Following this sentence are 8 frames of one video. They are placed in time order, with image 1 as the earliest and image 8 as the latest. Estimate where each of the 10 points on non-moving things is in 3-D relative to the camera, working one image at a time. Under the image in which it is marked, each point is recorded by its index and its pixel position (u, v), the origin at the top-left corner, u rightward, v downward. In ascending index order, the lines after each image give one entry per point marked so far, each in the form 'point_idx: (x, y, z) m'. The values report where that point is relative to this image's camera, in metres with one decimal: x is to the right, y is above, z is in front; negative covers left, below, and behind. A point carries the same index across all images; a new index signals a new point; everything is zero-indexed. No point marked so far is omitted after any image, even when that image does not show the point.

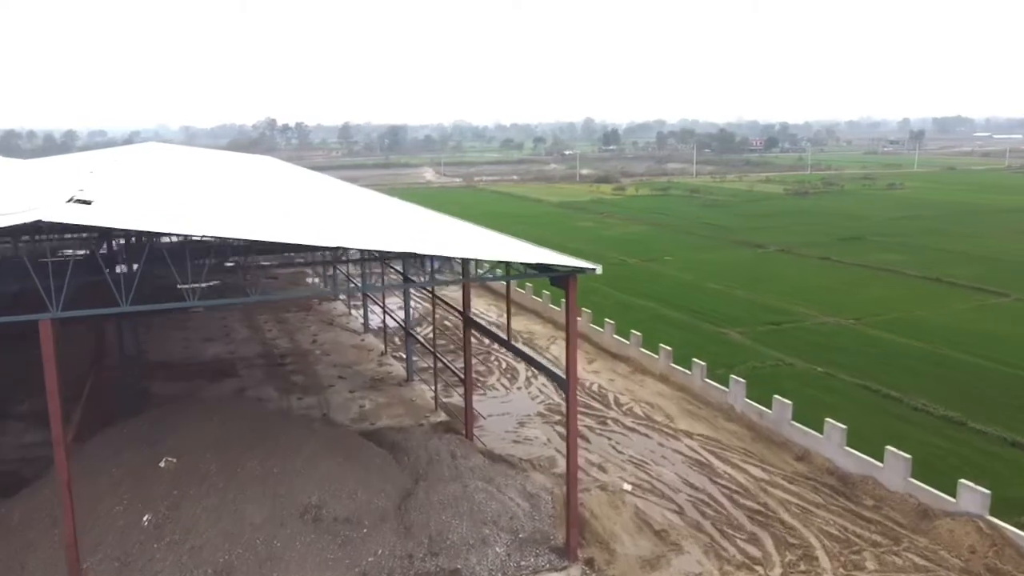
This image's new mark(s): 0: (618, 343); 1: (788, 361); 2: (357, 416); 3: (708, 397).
0: (+1.8, -0.9, +13.4) m
1: (+4.6, -1.2, +13.2) m
2: (-2.0, -1.6, +10.1) m
3: (+2.7, -1.5, +11.1) m
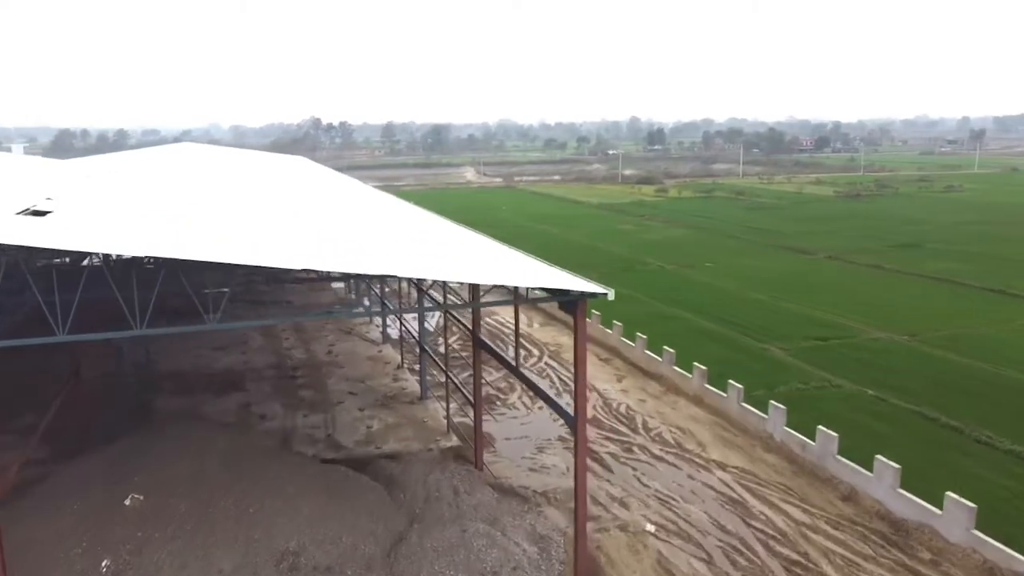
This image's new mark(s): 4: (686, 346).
0: (+2.2, -1.1, +12.5) m
1: (+5.0, -1.4, +12.2) m
2: (-1.8, -1.8, +9.5) m
3: (+3.0, -1.7, +10.1) m
4: (+3.2, -1.0, +14.6) m
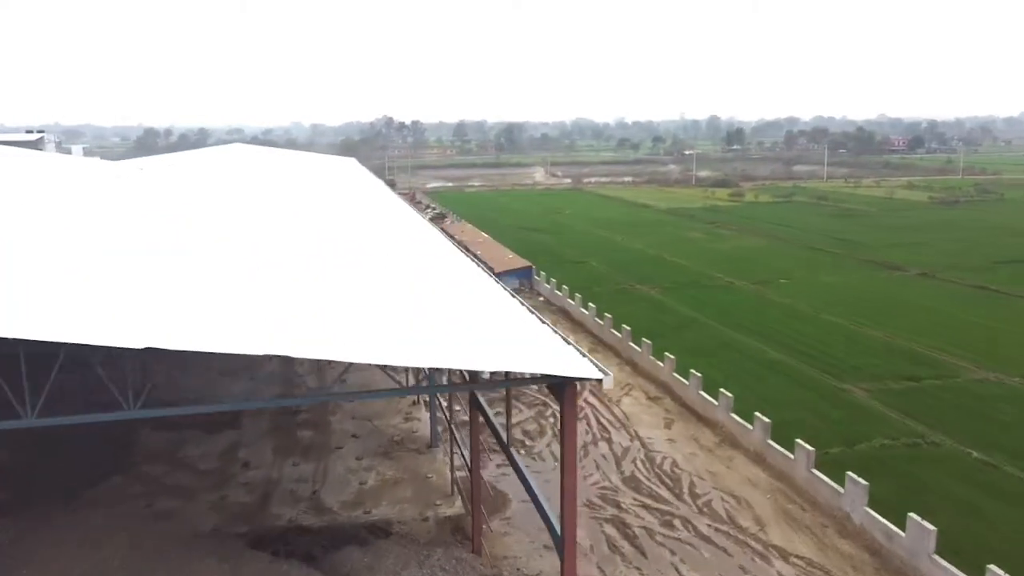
0: (+2.6, -1.6, +10.7) m
1: (+5.3, -1.9, +10.1) m
2: (-1.6, -2.1, +8.1) m
3: (+3.2, -2.2, +8.3) m
4: (+3.8, -1.5, +12.7) m
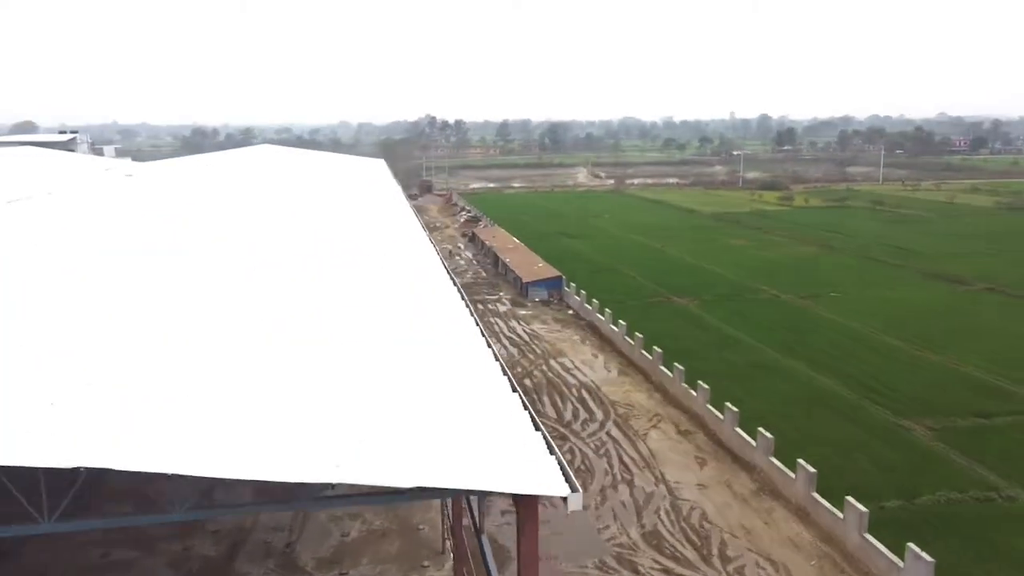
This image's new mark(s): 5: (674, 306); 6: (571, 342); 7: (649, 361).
0: (+2.7, -1.8, +9.5) m
1: (+5.4, -2.2, +8.8) m
2: (-1.6, -2.4, +7.1) m
3: (+3.2, -2.5, +7.1) m
4: (+4.0, -1.8, +11.4) m
5: (+3.5, -0.4, +17.4) m
6: (+1.1, -1.0, +14.6) m
7: (+2.2, -1.2, +12.5) m
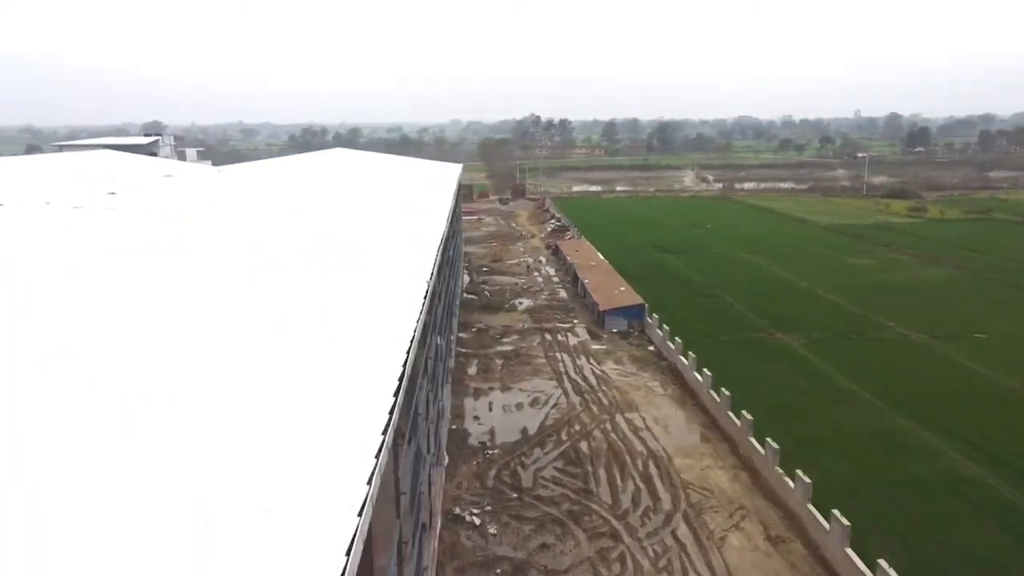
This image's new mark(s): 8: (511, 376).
0: (+3.0, -2.5, +7.0) m
1: (+5.6, -2.9, +5.9) m
2: (-1.7, -2.9, +5.2) m
3: (+3.1, -3.1, +4.5) m
4: (+4.5, -2.4, +8.7) m
5: (+4.9, -1.0, +14.7) m
6: (+2.1, -1.6, +12.3) m
7: (+2.9, -1.8, +10.0) m
8: (0.0, -1.5, +13.0) m
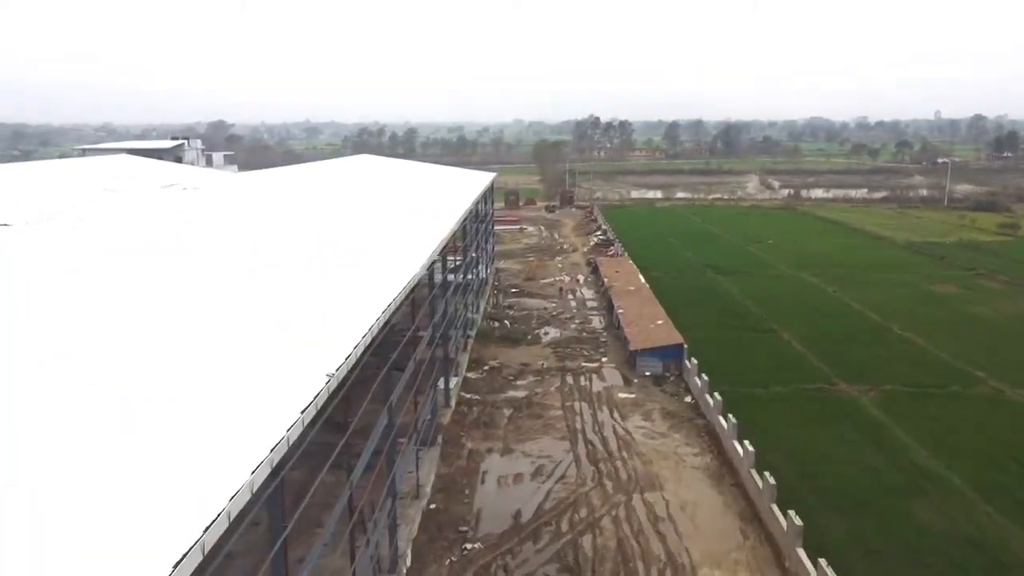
0: (+2.6, -3.1, +4.8) m
1: (+5.0, -3.6, +3.5) m
2: (-2.2, -3.4, +3.4) m
3: (+2.4, -3.7, +2.3) m
4: (+4.3, -3.1, +6.4) m
5: (+5.1, -1.7, +12.3) m
6: (+2.1, -2.2, +10.1) m
7: (+2.7, -2.4, +7.8) m
8: (+0.1, -2.1, +11.0) m
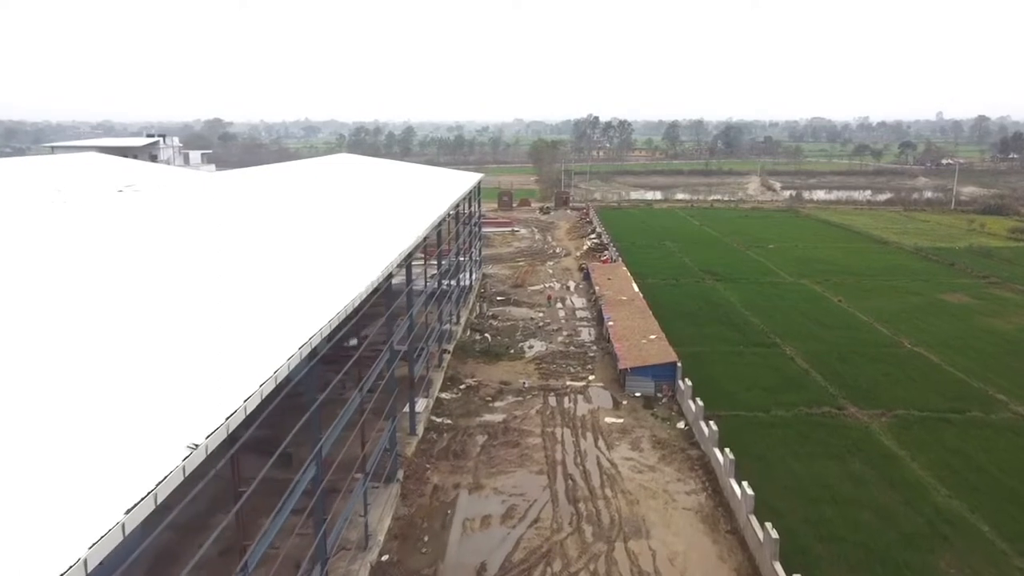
0: (+2.2, -3.3, +3.6) m
1: (+4.7, -3.8, +2.3) m
2: (-2.6, -3.6, +2.2) m
3: (+2.1, -3.9, +1.2) m
4: (+3.9, -3.3, +5.3) m
5: (+4.7, -1.9, +11.2) m
6: (+1.7, -2.4, +9.0) m
7: (+2.3, -2.6, +6.7) m
8: (-0.3, -2.2, +9.9) m
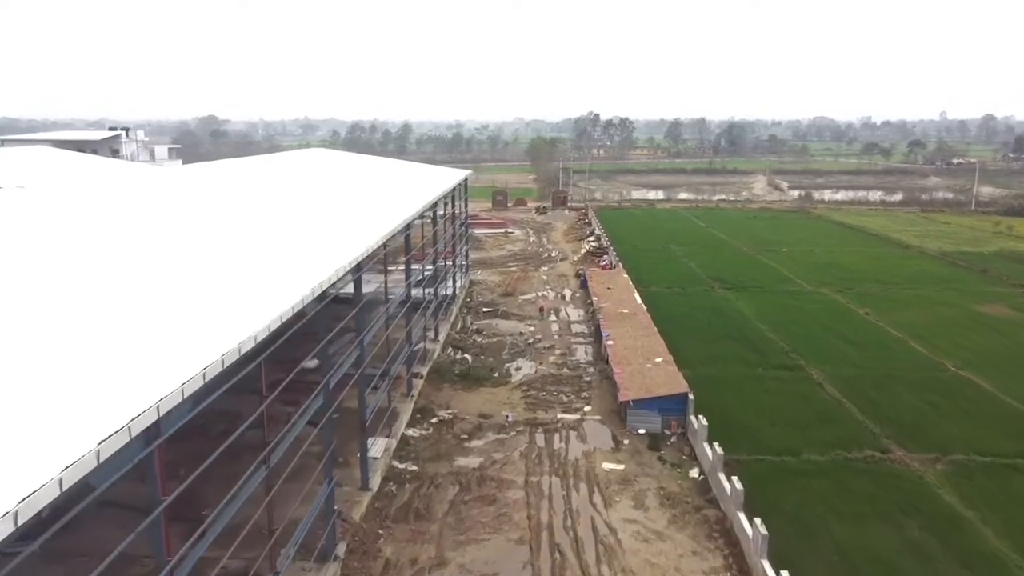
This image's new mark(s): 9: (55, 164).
0: (+1.9, -3.5, +1.7) m
1: (+4.4, -4.1, +0.4) m
2: (-2.9, -3.8, +0.3) m
3: (+1.8, -4.2, -0.8) m
4: (+3.6, -3.5, +3.3) m
5: (+4.5, -2.1, +9.2) m
6: (+1.5, -2.6, +7.0) m
7: (+2.1, -2.8, +4.8) m
8: (-0.6, -2.5, +7.9) m
9: (-9.1, +2.4, +15.6) m
